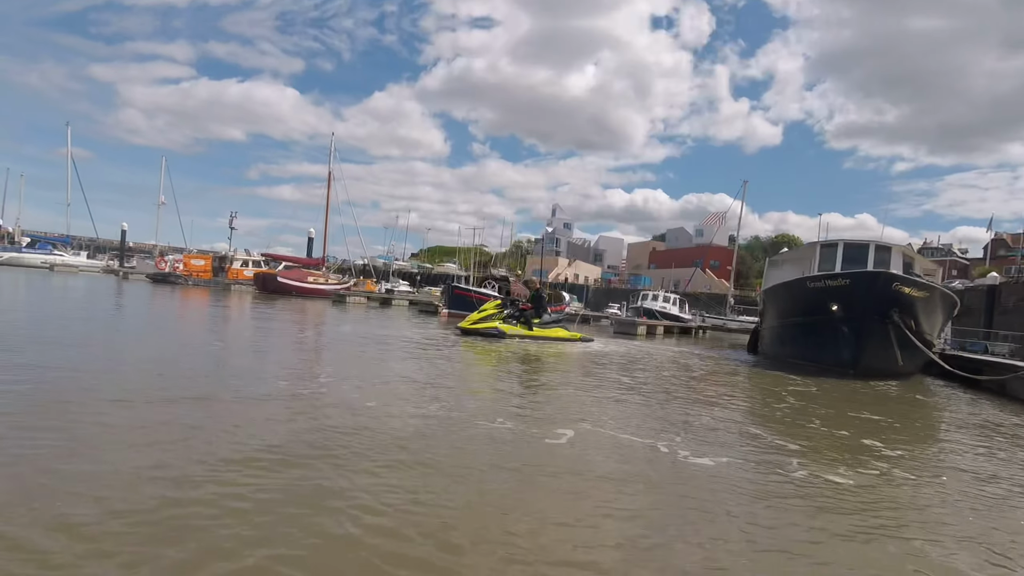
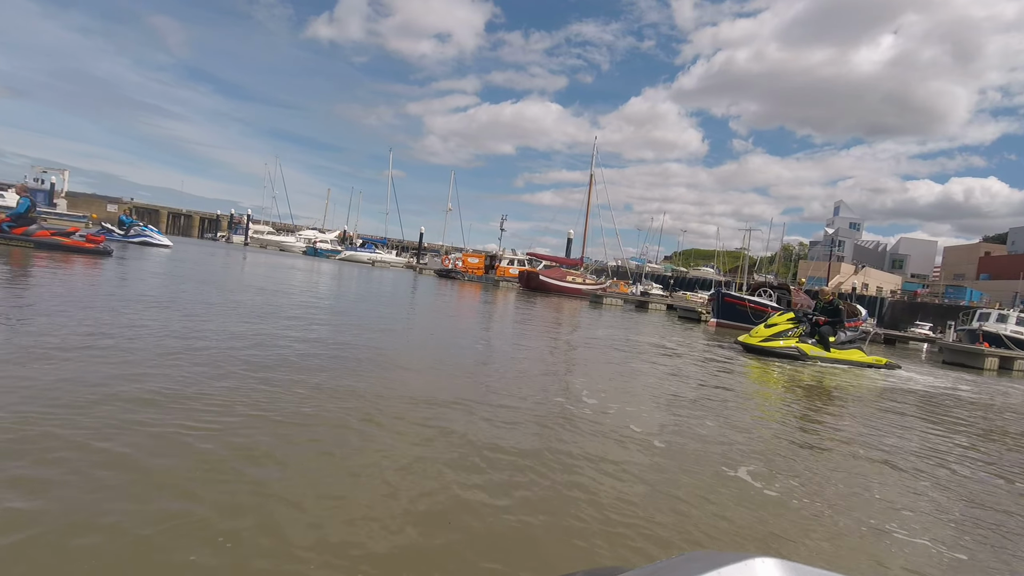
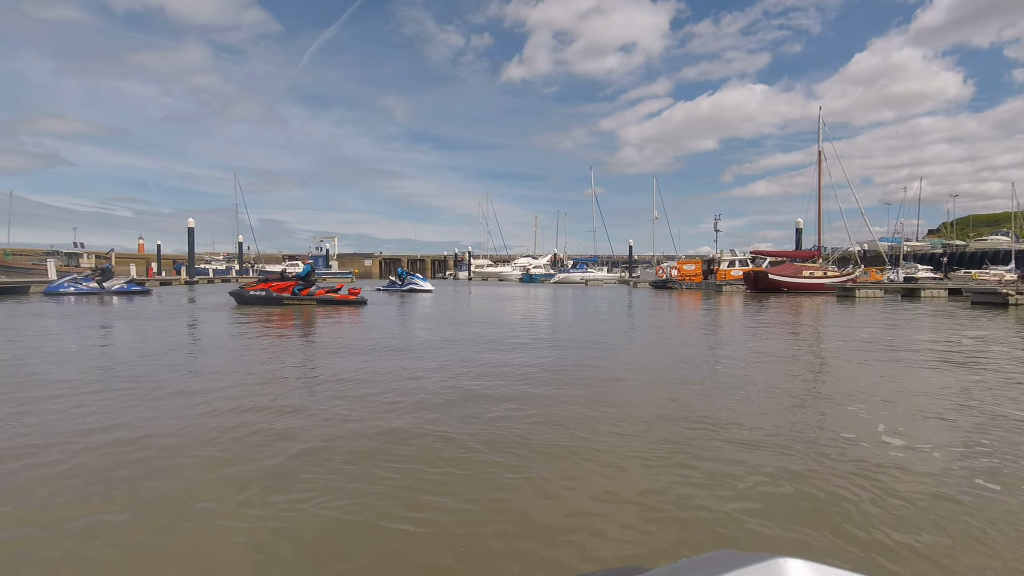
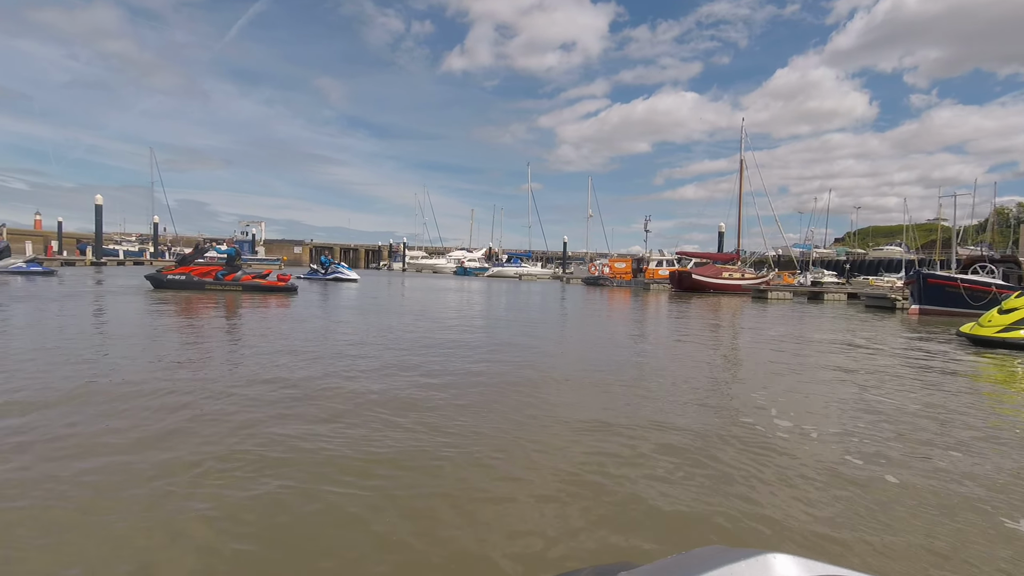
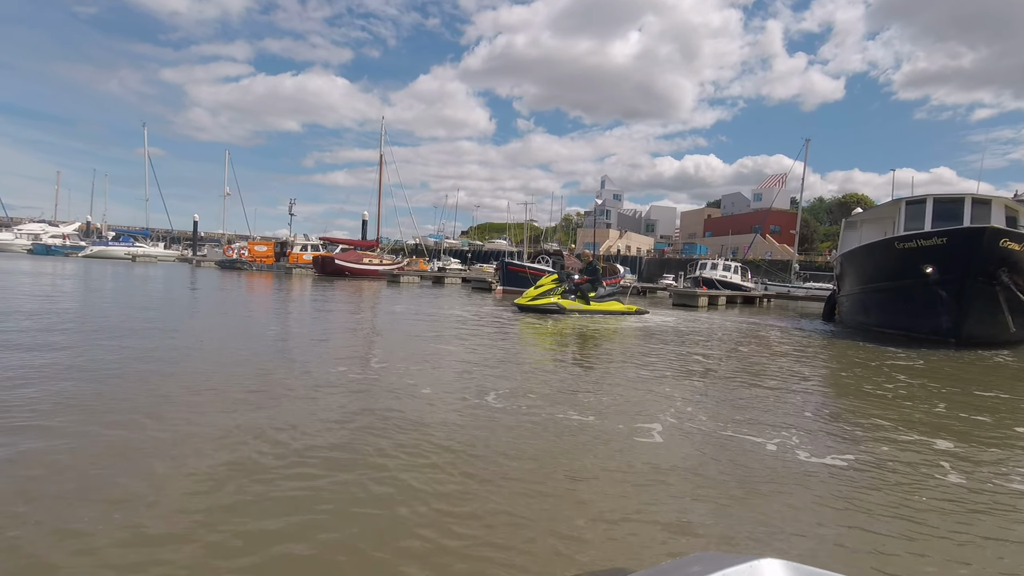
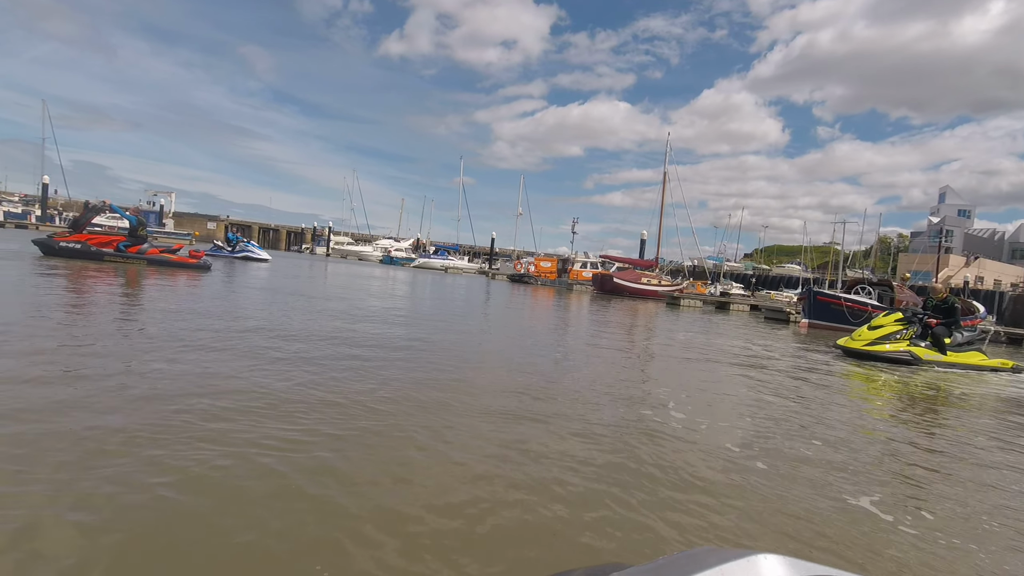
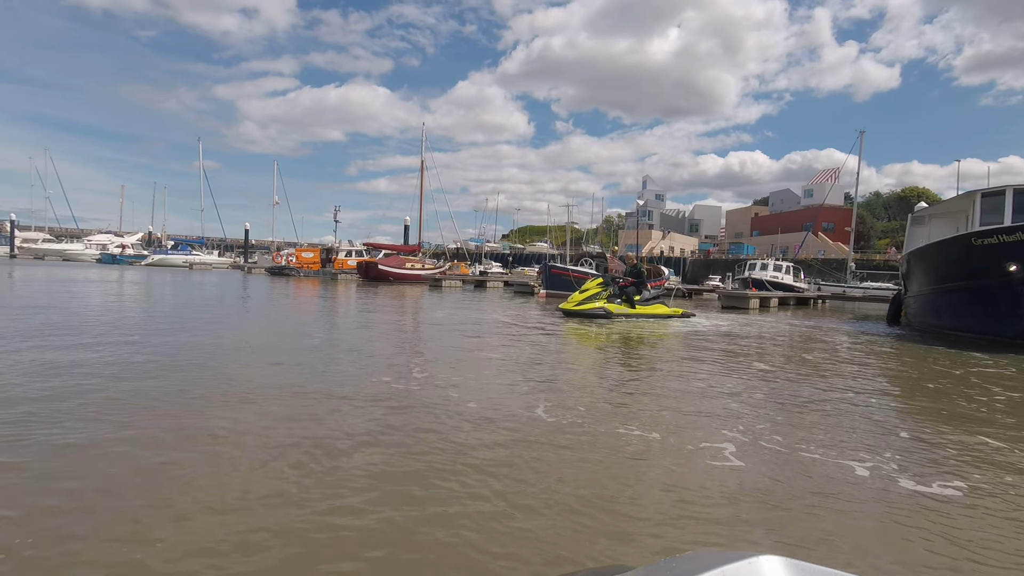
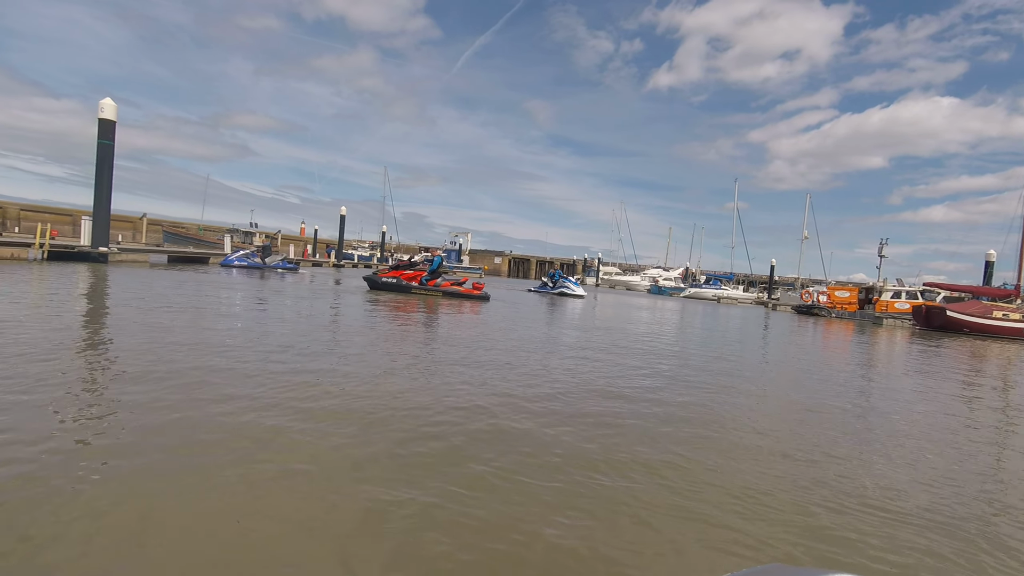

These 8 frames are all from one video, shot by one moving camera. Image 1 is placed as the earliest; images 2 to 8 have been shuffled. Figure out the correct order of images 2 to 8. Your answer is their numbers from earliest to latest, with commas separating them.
5, 7, 2, 6, 4, 3, 8
